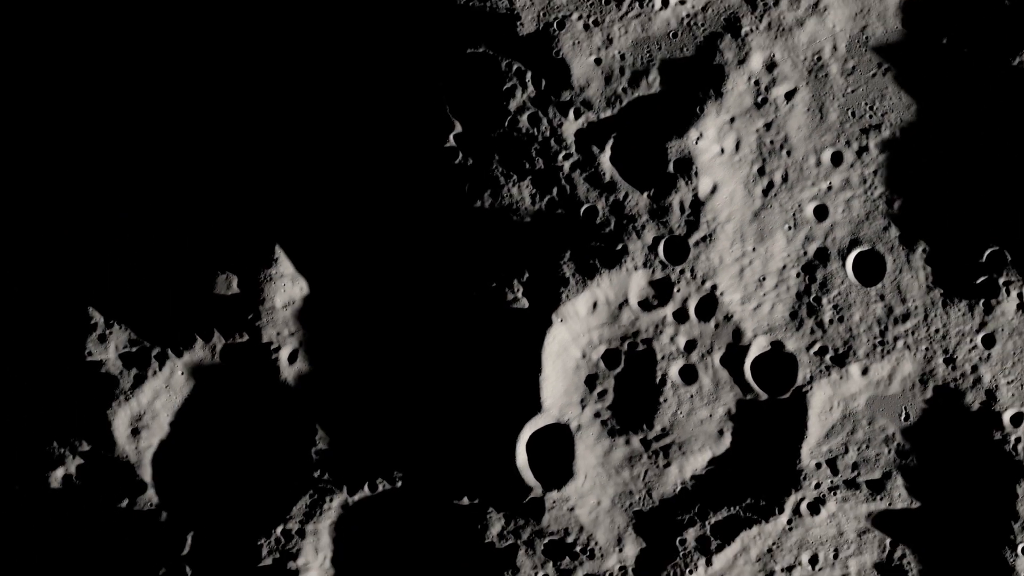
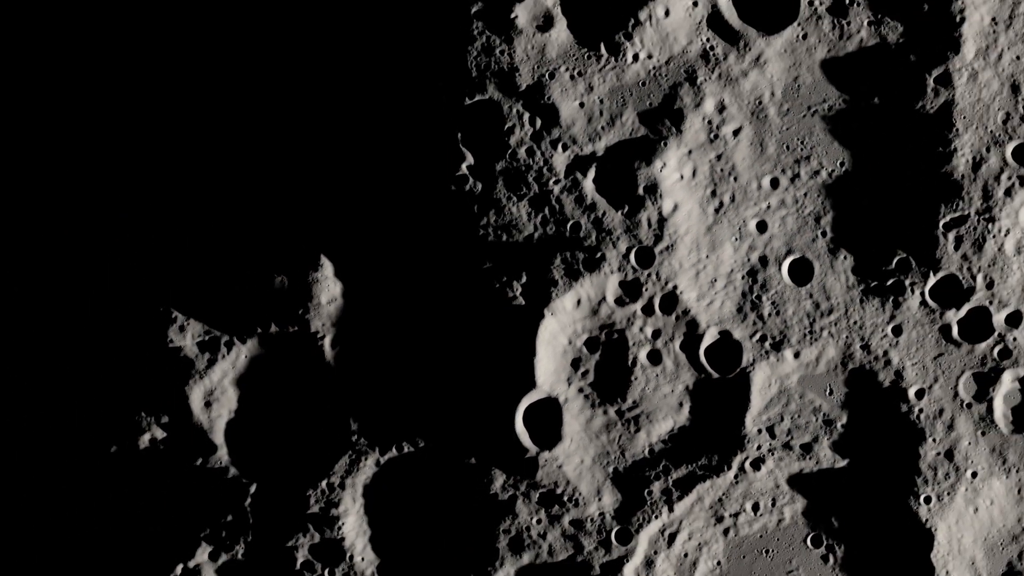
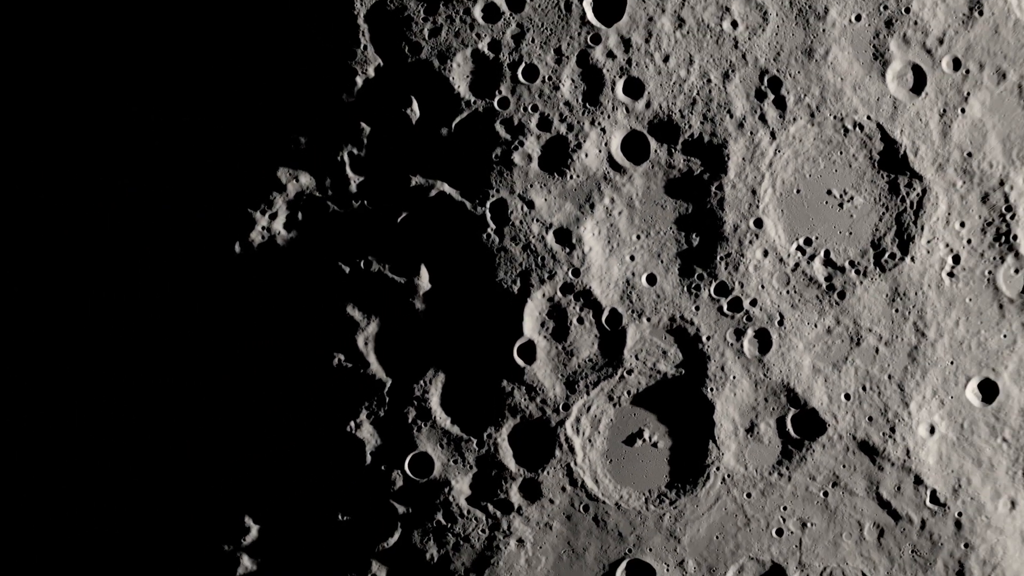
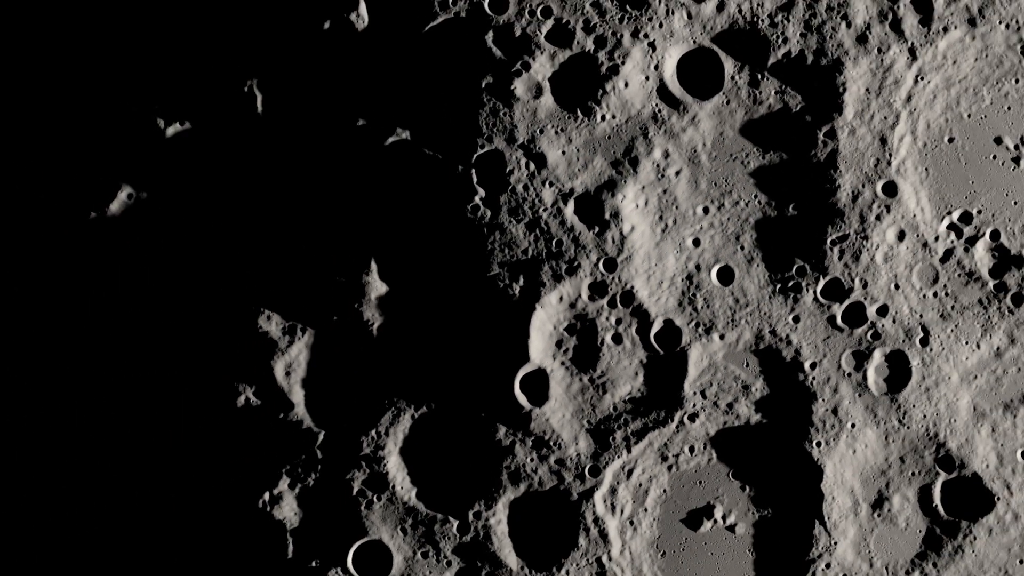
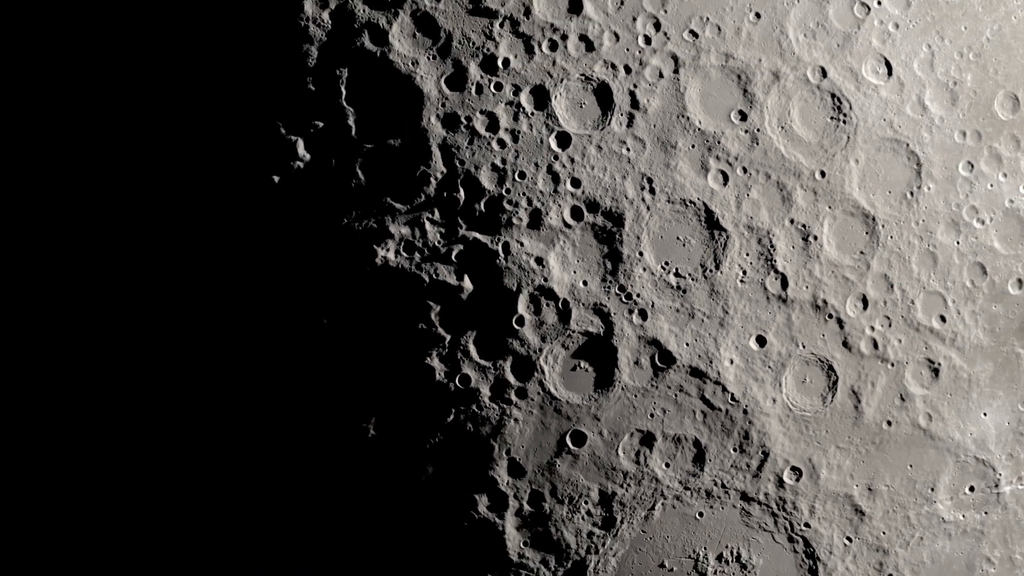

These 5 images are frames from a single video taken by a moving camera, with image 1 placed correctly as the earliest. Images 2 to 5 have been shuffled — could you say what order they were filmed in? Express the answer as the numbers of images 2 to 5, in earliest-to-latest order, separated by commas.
2, 4, 3, 5
